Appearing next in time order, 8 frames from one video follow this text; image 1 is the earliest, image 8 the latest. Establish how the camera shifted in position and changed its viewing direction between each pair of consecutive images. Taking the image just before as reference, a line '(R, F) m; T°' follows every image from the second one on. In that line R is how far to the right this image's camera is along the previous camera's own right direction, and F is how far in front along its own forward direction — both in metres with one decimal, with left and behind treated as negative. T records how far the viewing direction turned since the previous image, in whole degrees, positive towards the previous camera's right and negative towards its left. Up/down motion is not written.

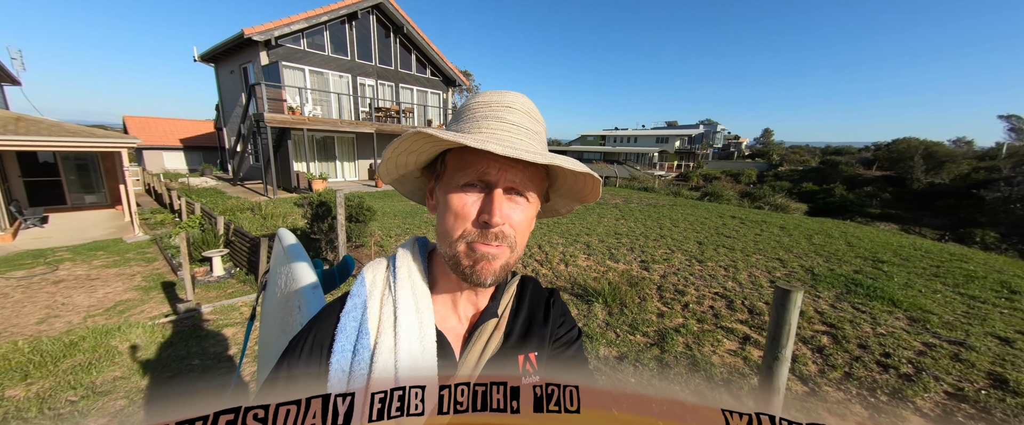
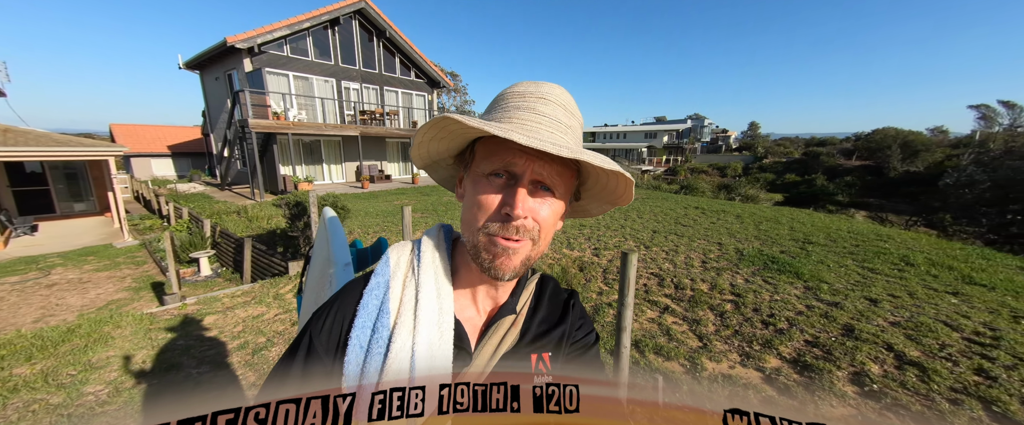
(+0.8, -0.6) m; +1°
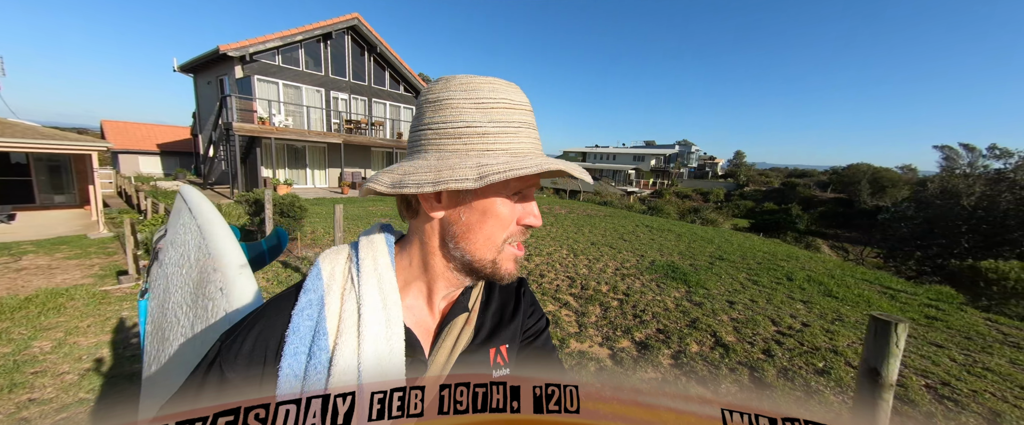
(+1.3, -0.8) m; +1°
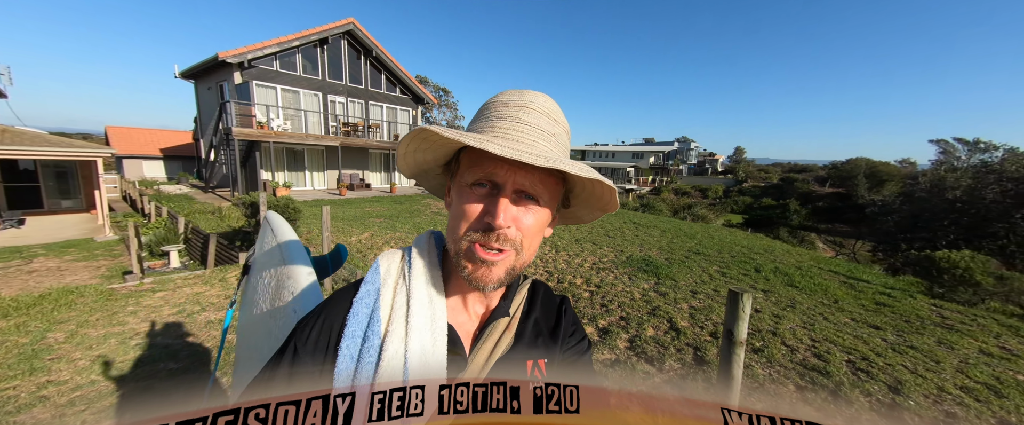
(+0.5, -0.4) m; 0°
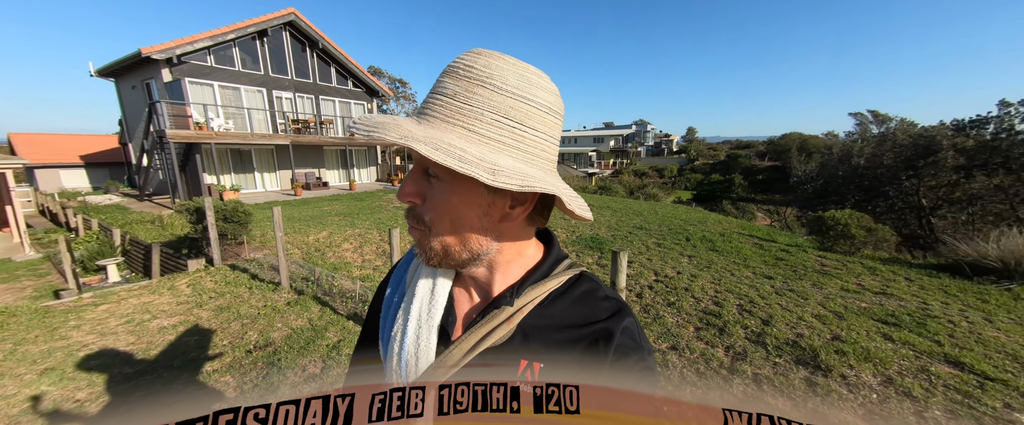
(+0.4, -0.4) m; +5°
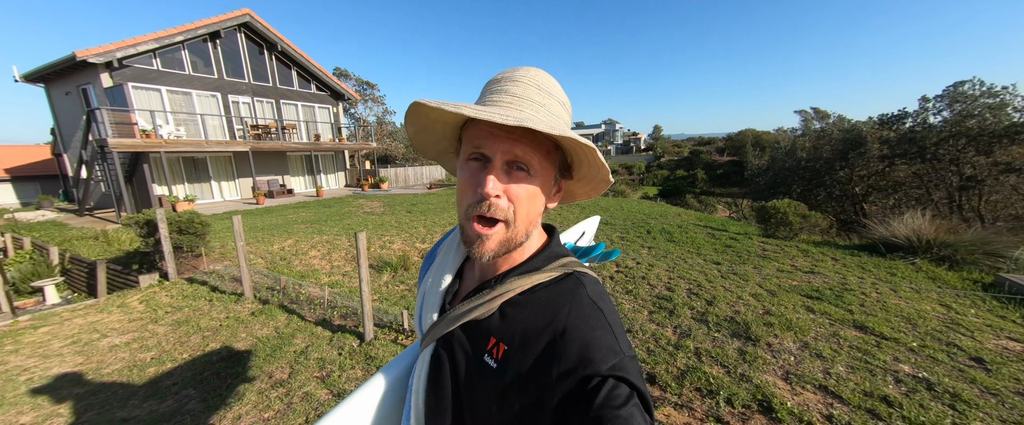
(+0.2, -0.2) m; +4°
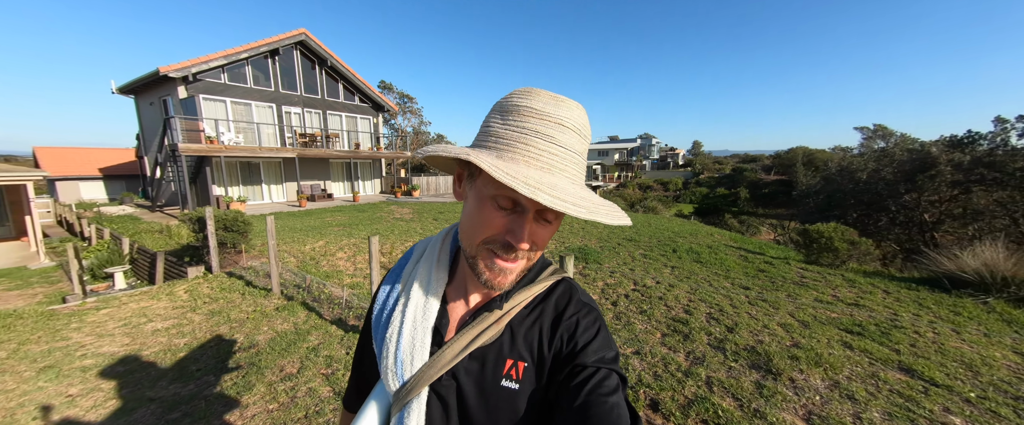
(+0.3, 0.0) m; -6°
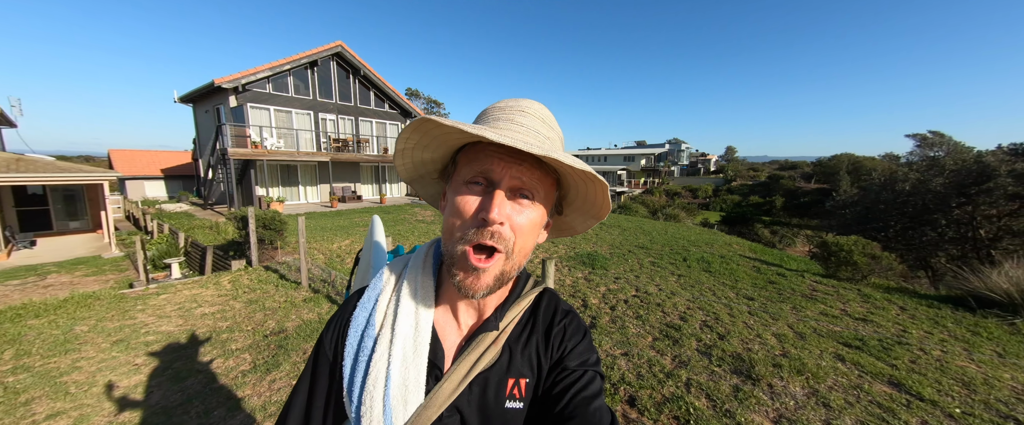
(+0.3, -0.3) m; -4°
